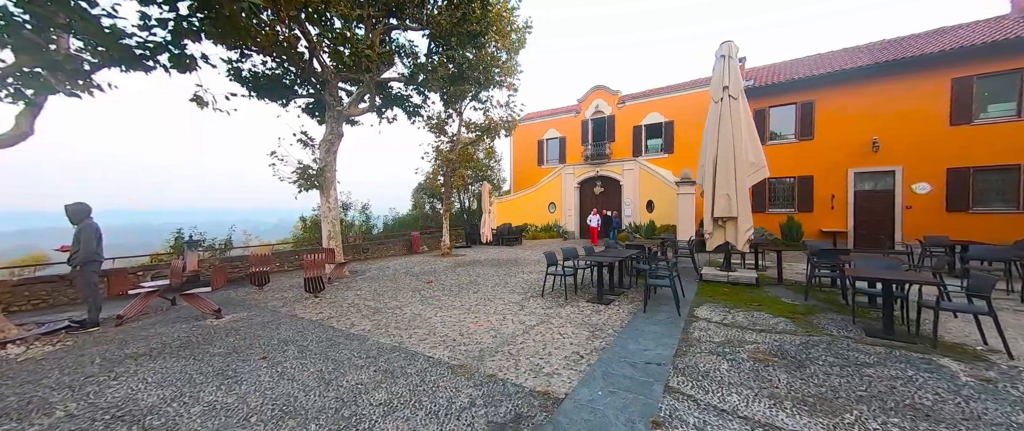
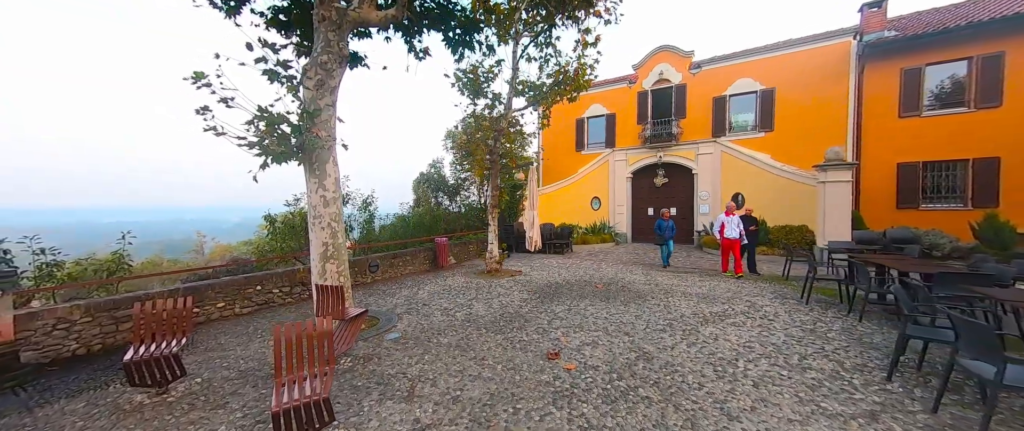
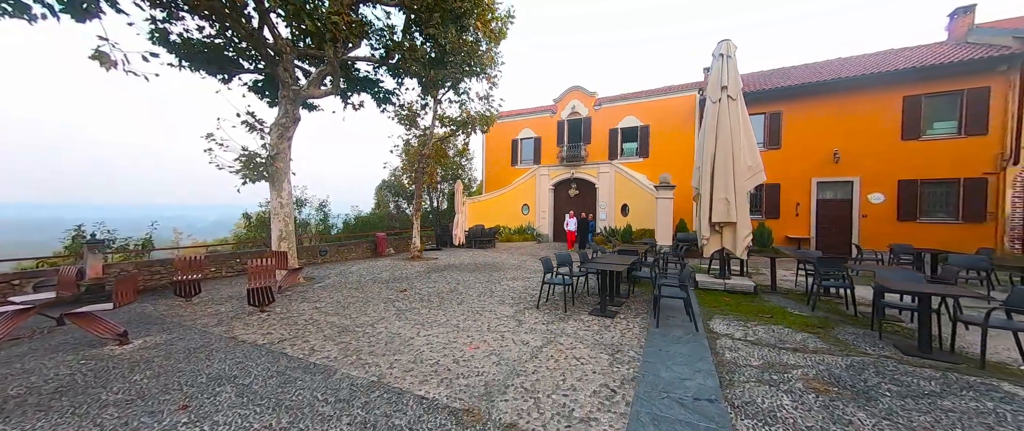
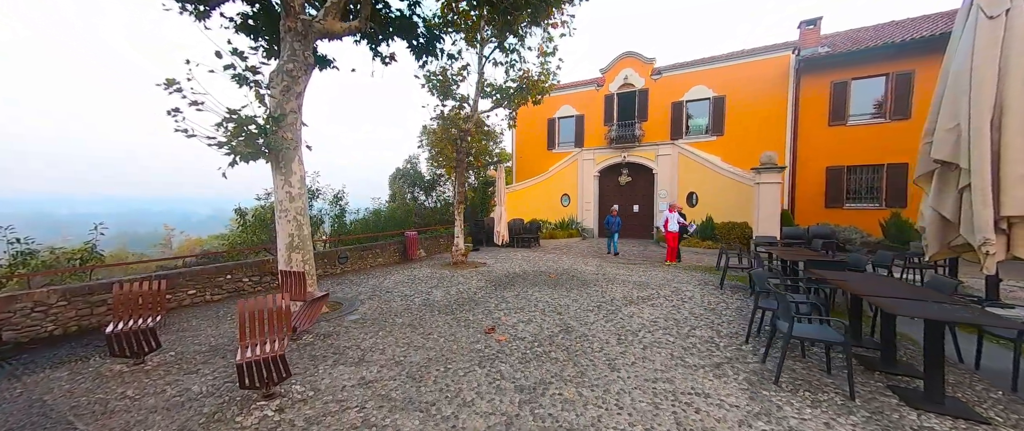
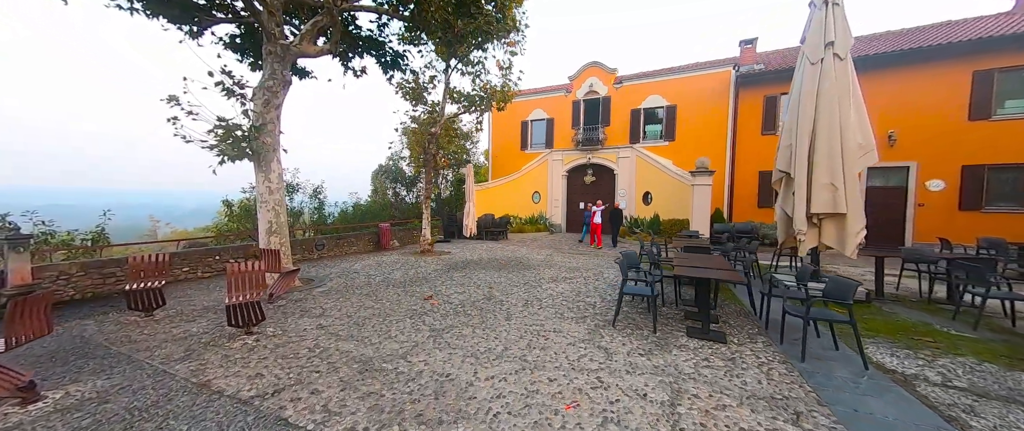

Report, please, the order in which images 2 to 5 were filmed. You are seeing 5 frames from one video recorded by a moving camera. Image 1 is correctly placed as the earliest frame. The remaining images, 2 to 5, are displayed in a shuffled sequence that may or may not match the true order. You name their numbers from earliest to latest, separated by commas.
3, 5, 4, 2
